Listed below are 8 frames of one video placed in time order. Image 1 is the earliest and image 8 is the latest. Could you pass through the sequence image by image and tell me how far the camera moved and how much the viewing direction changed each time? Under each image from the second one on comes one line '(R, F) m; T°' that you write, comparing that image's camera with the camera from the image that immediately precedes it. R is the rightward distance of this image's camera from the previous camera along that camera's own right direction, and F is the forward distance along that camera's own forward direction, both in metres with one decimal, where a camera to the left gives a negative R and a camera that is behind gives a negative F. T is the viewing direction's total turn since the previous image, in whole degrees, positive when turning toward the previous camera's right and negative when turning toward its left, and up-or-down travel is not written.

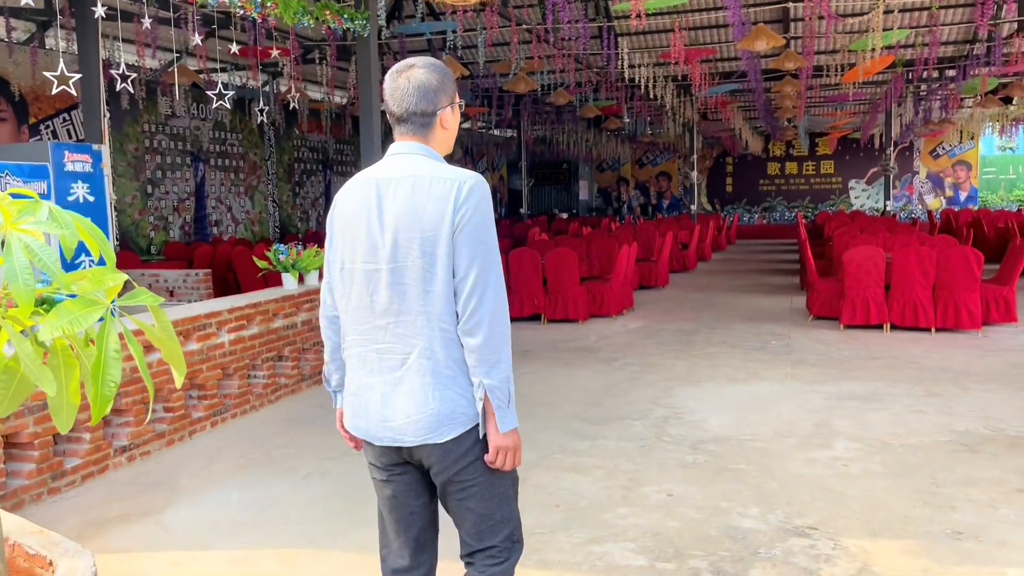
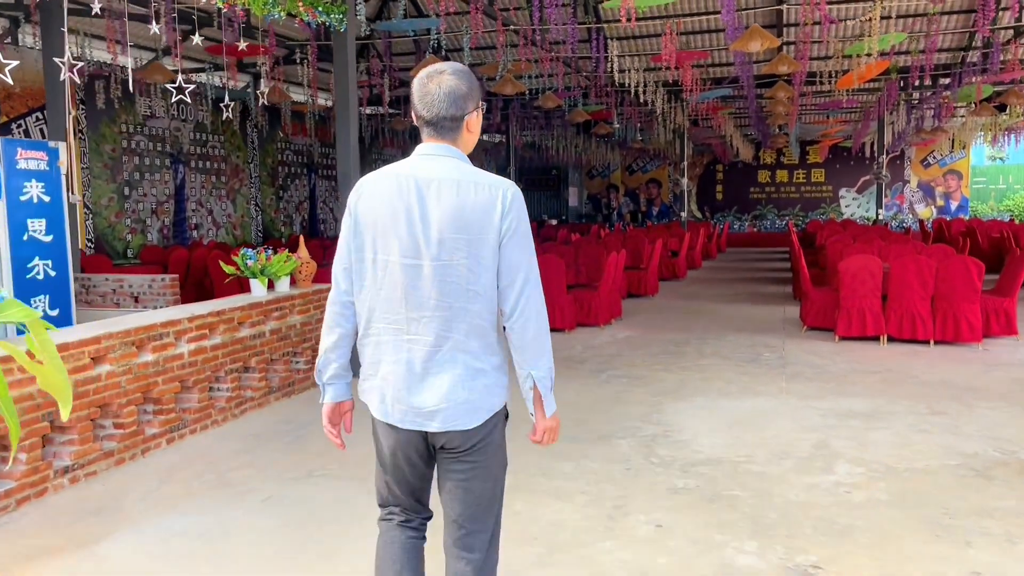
(+0.1, +0.3) m; +1°
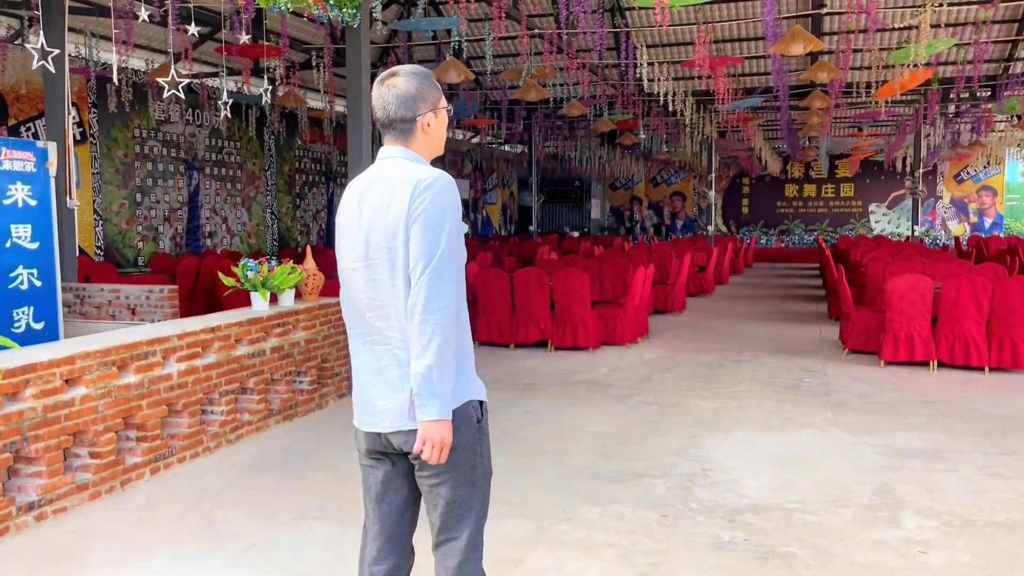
(0.0, +0.4) m; -1°
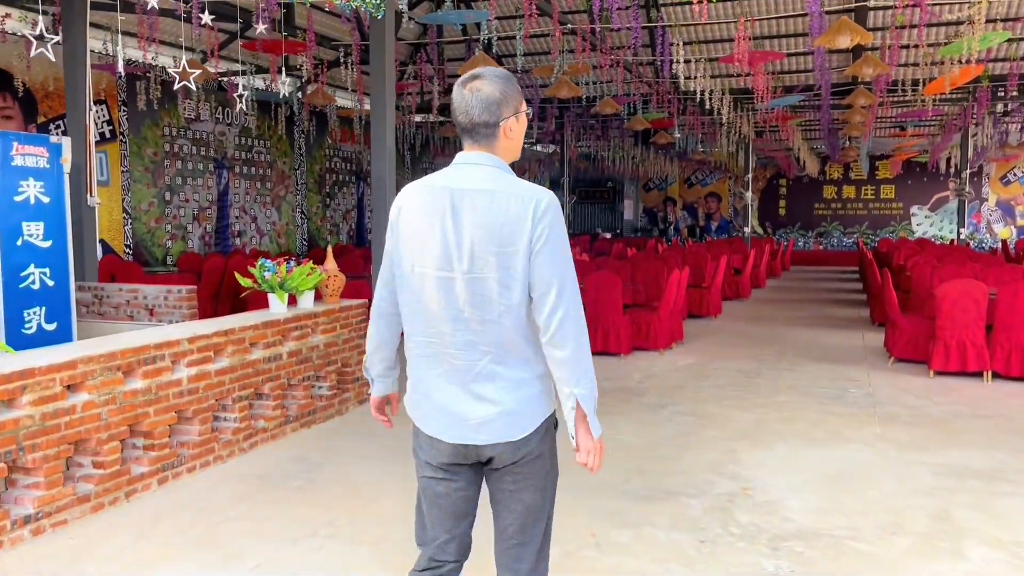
(0.0, +0.2) m; -2°
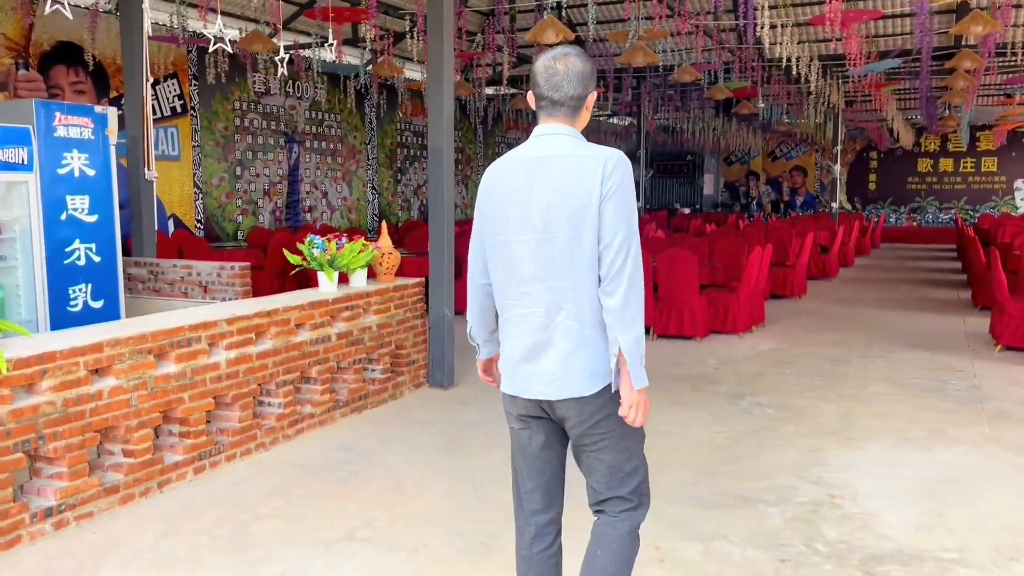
(+0.1, +0.3) m; -5°
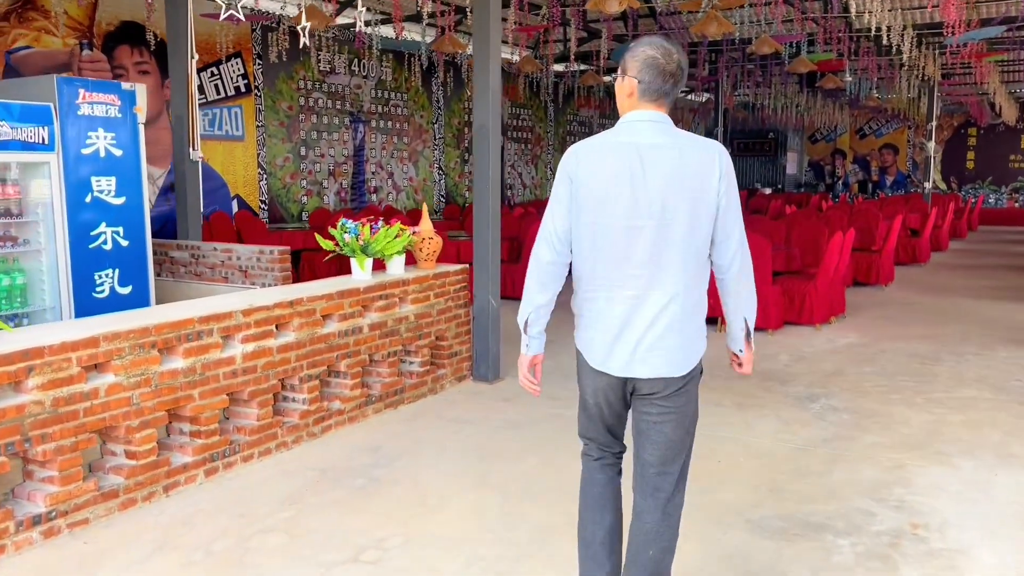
(+0.1, +0.4) m; -5°
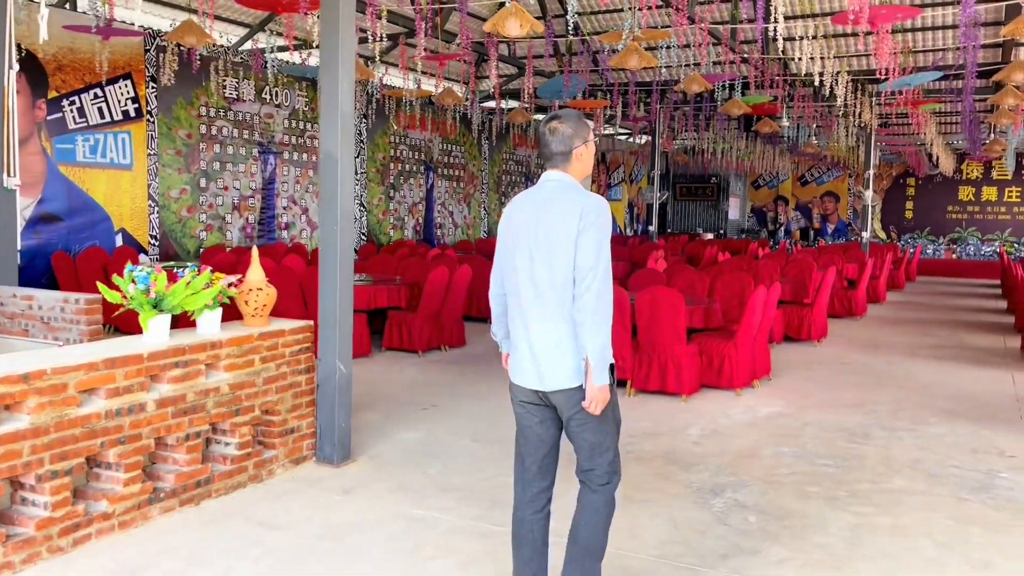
(+0.5, +0.8) m; +3°
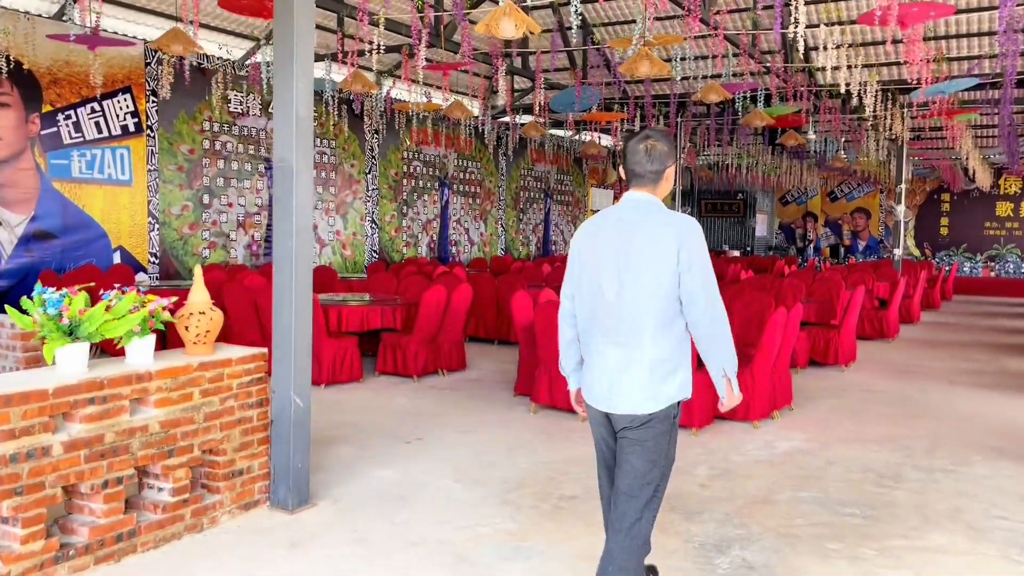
(+0.2, +0.4) m; -2°
